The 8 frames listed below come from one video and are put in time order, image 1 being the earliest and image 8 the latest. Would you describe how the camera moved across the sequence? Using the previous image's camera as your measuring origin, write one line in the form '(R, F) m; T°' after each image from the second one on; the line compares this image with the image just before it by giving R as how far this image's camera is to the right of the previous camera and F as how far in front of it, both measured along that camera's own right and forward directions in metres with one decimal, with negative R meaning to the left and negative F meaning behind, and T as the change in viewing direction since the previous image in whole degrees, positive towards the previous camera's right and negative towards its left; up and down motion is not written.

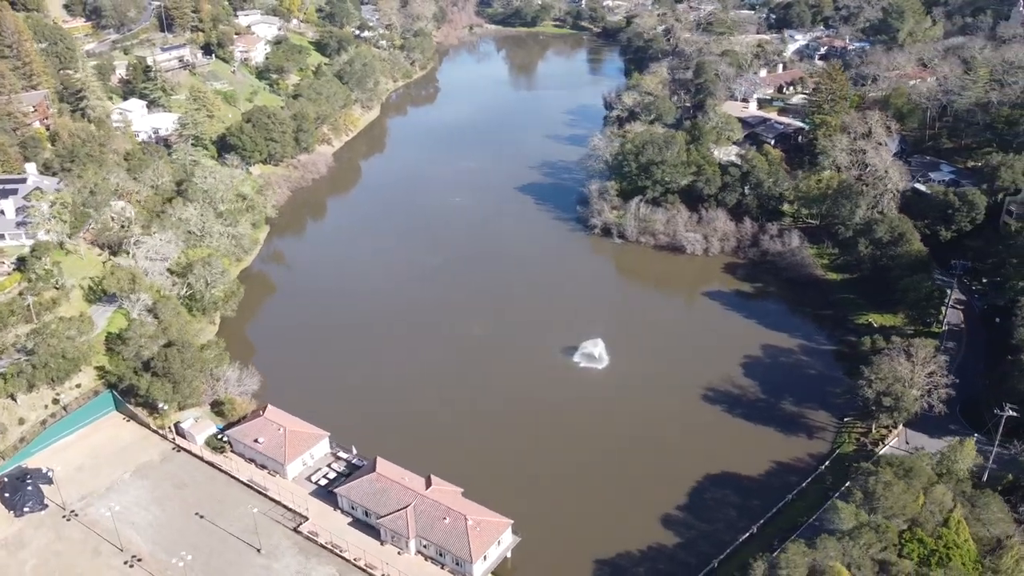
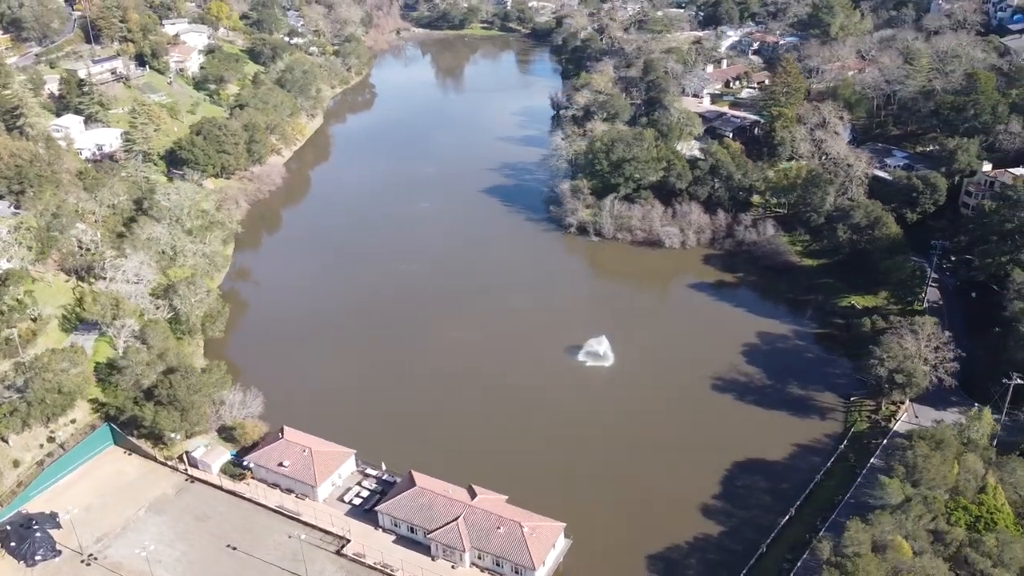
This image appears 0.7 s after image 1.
(-4.2, +0.5) m; +6°
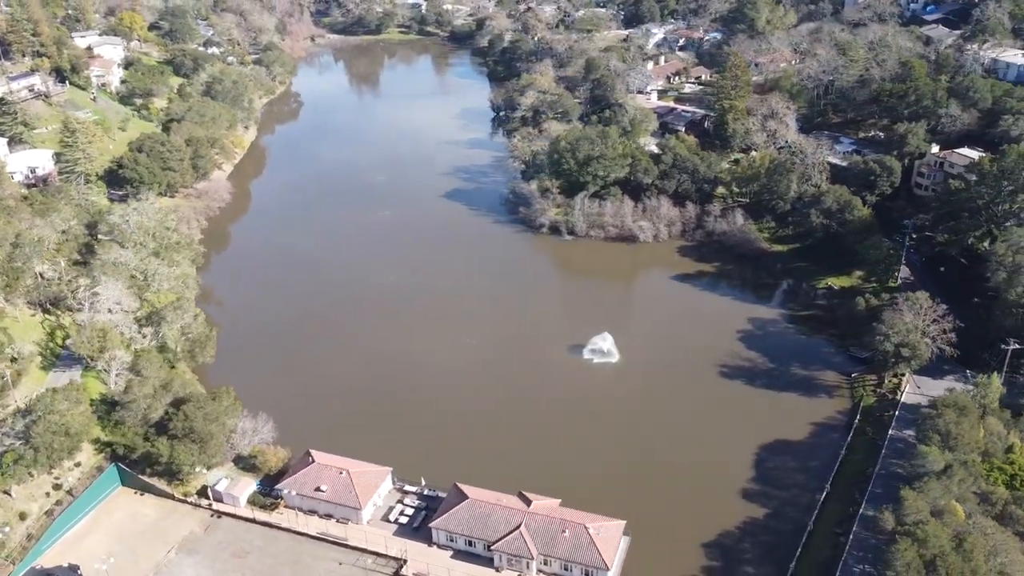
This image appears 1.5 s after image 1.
(-4.8, +0.6) m; +7°
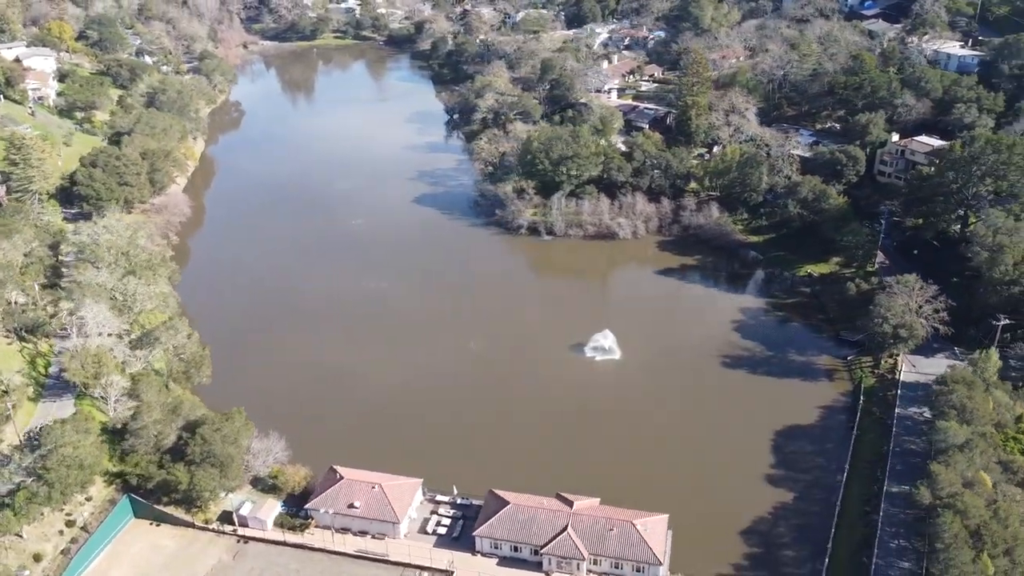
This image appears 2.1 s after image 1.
(-3.6, +0.4) m; +5°
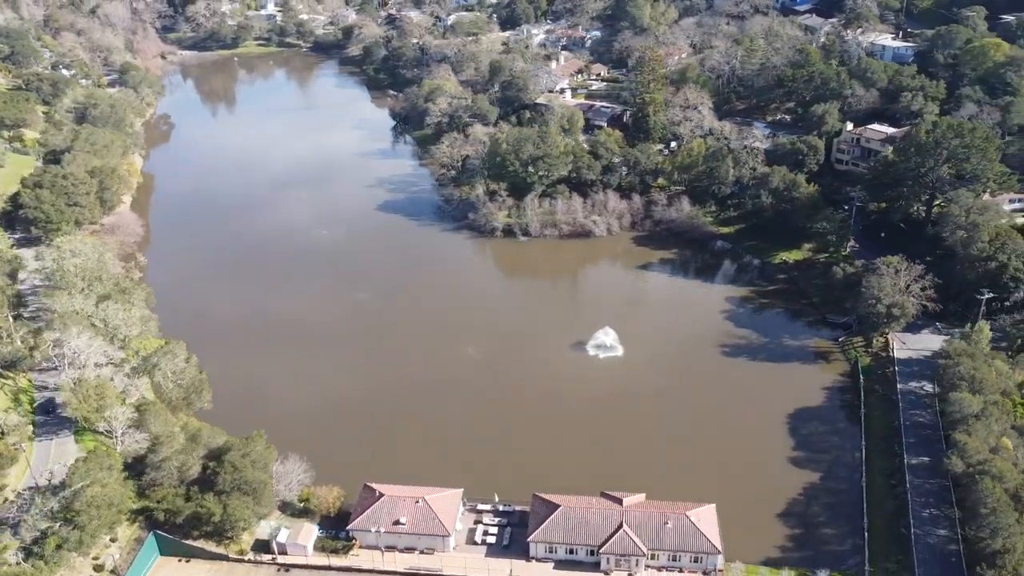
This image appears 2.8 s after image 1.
(-4.2, +0.5) m; +6°
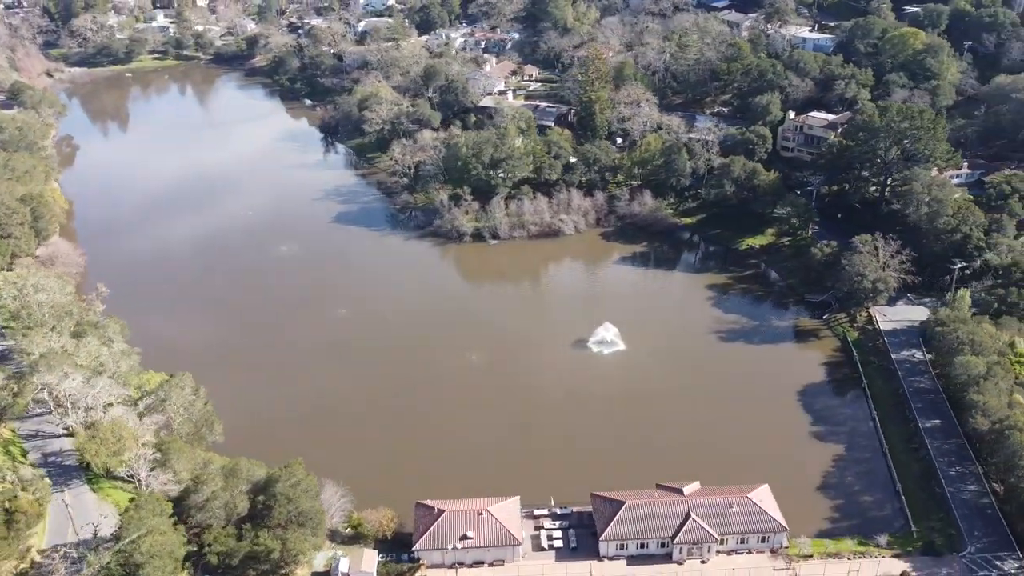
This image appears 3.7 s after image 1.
(-5.4, +0.7) m; +8°
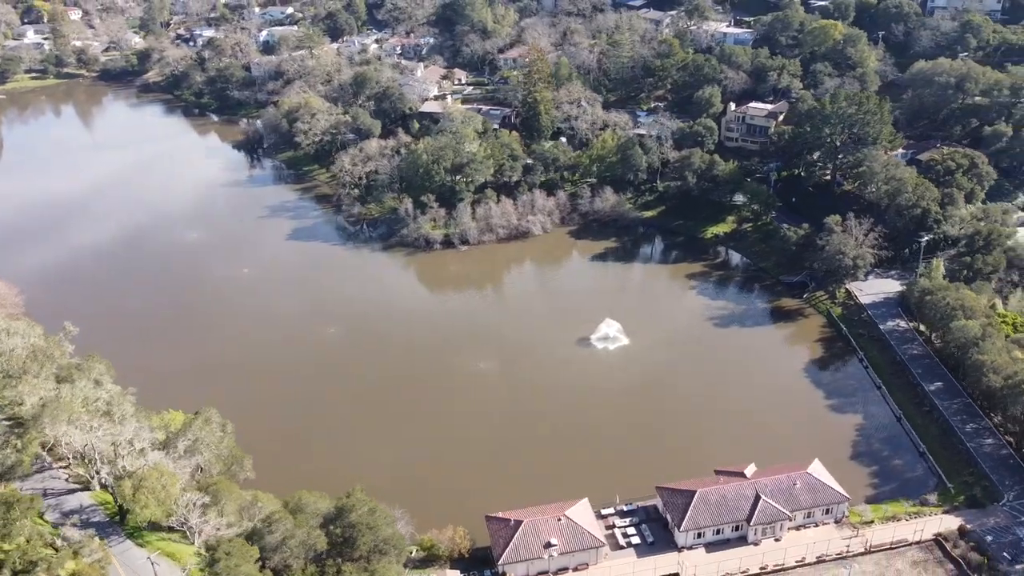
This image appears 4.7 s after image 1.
(-5.9, +0.8) m; +9°
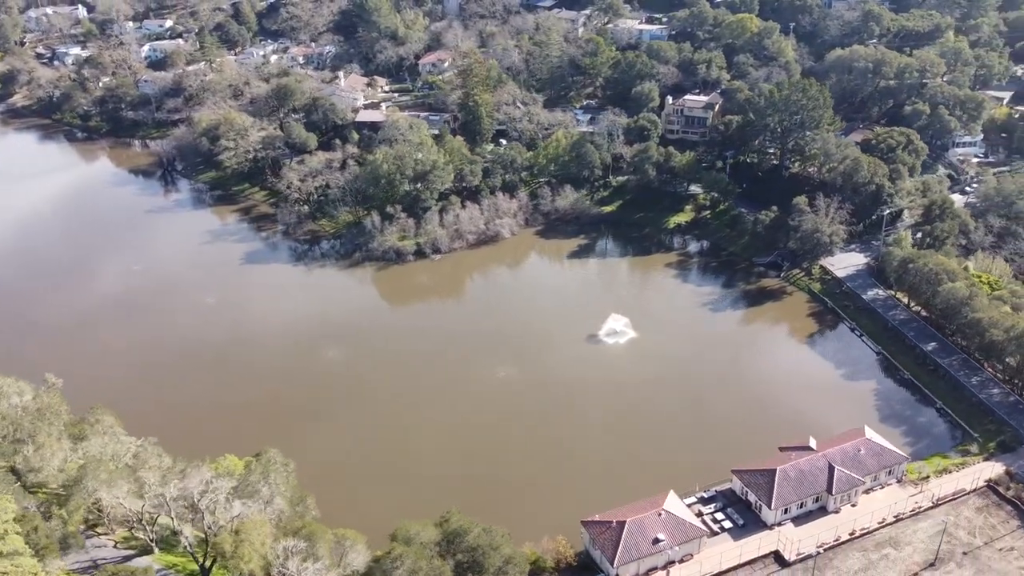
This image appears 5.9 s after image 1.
(-7.1, +1.0) m; +10°
